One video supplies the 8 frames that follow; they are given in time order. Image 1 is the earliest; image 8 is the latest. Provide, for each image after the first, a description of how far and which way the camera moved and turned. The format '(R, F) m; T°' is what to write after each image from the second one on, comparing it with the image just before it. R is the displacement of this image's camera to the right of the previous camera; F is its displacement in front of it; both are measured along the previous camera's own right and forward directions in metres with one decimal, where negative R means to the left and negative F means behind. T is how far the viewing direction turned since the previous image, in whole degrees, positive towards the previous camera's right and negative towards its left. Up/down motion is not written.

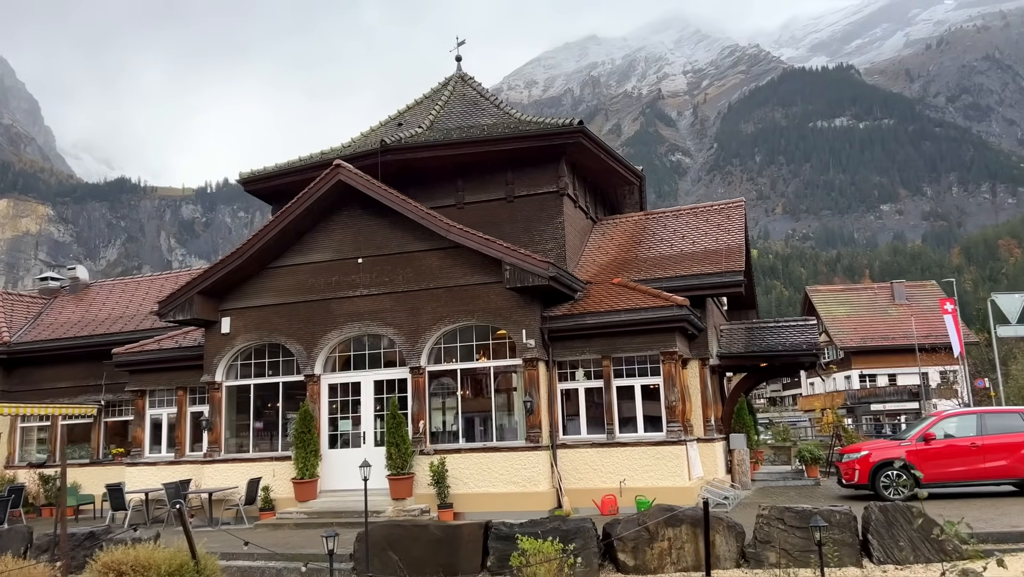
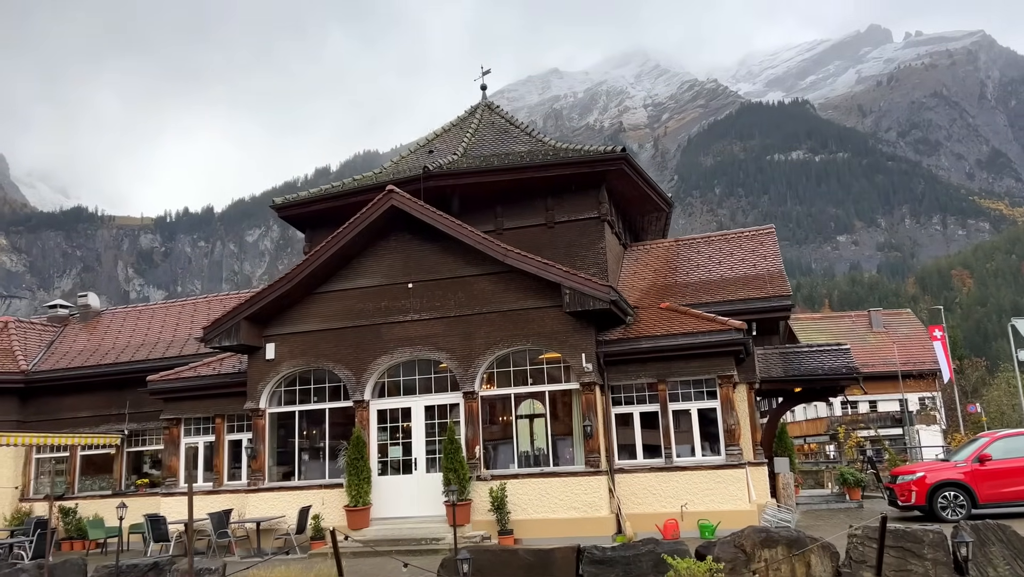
(-1.7, 0.0) m; +3°
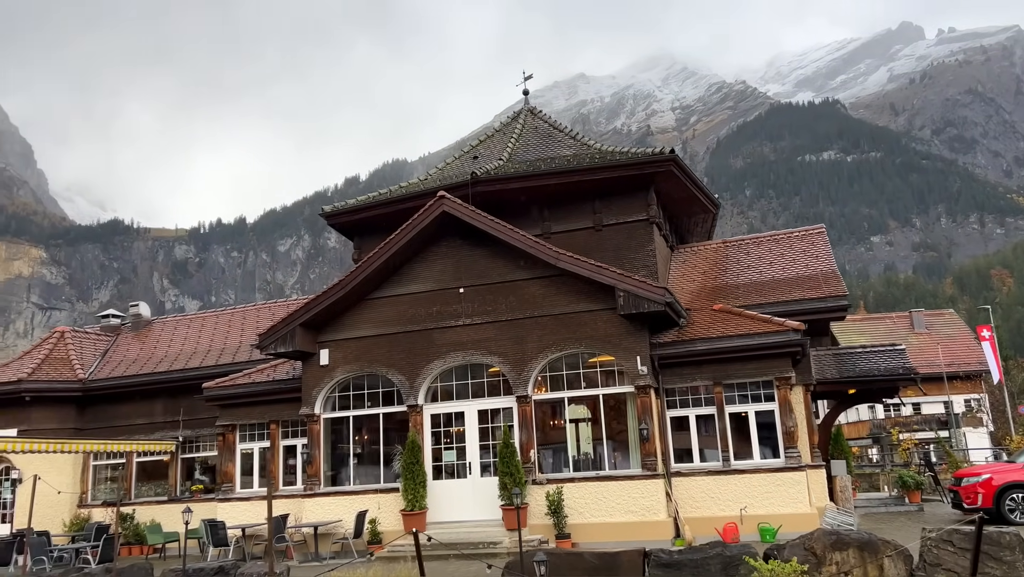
(-0.5, 0.0) m; -2°
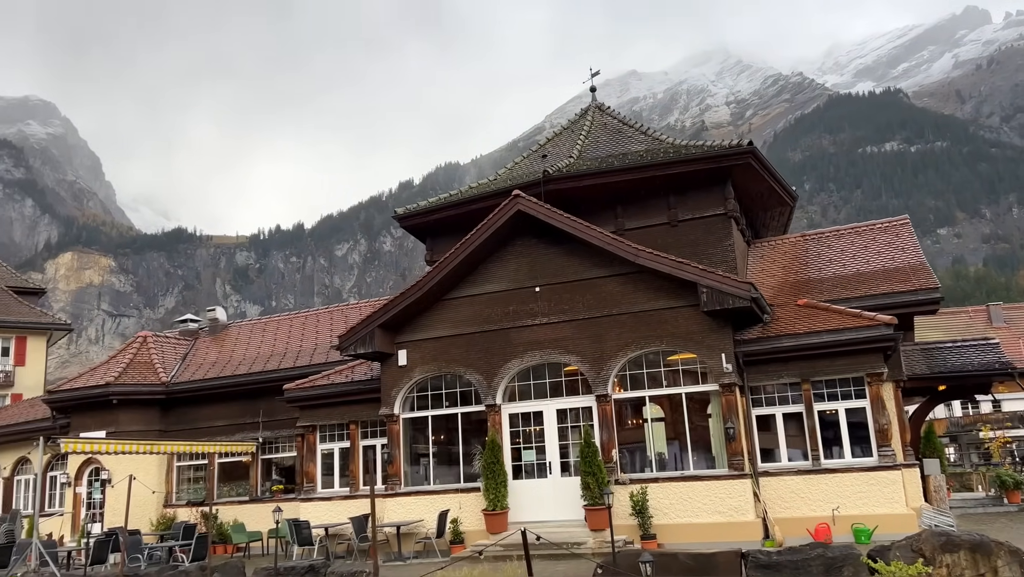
(-0.5, +0.1) m; -4°
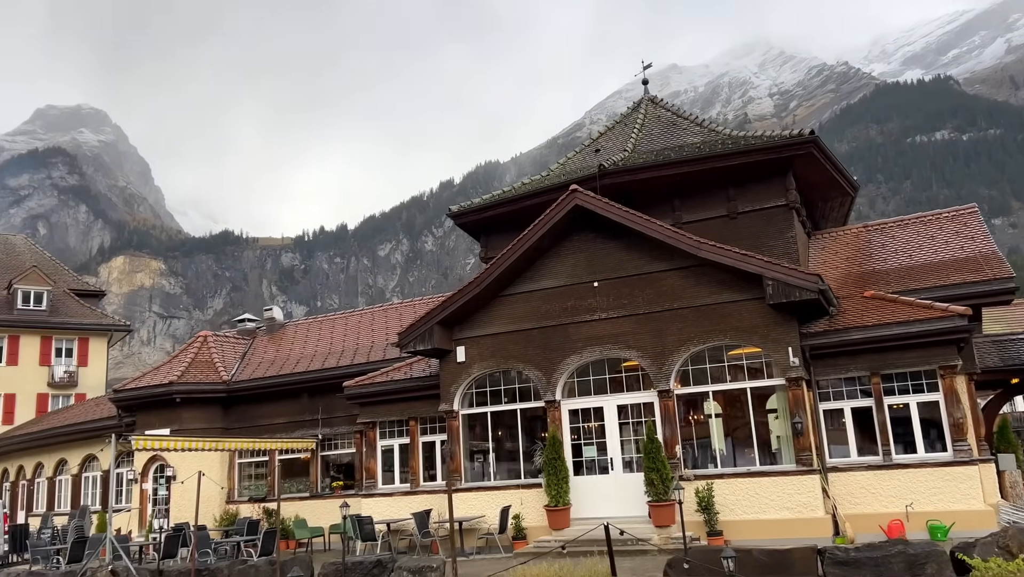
(-0.3, 0.0) m; -3°
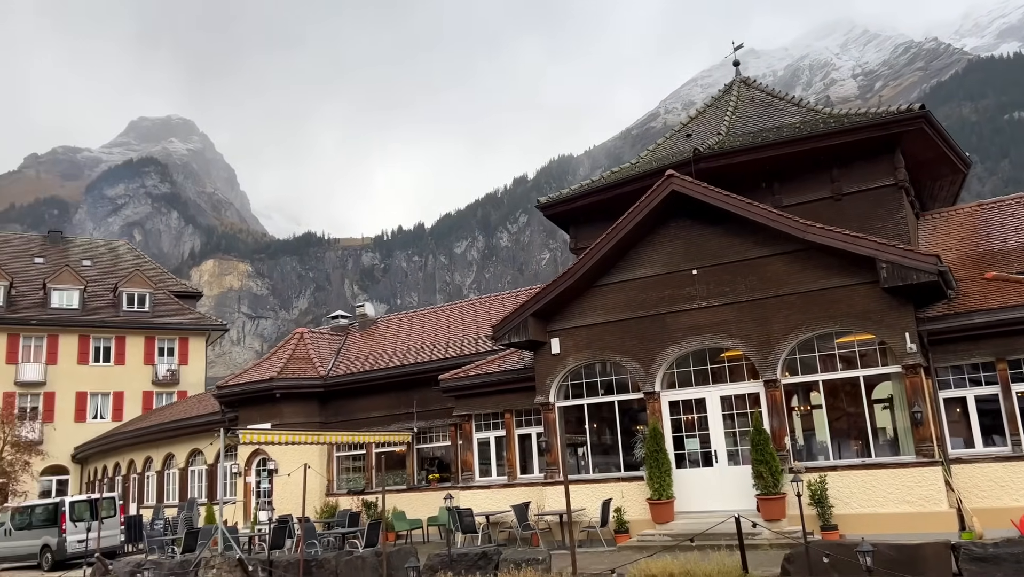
(-0.4, +0.1) m; -6°
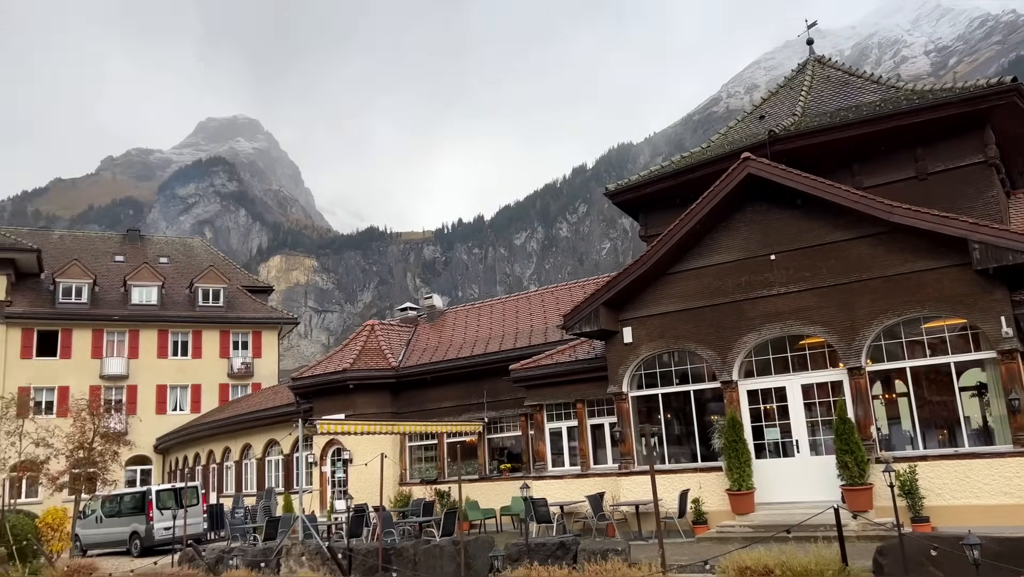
(-0.2, 0.0) m; -5°
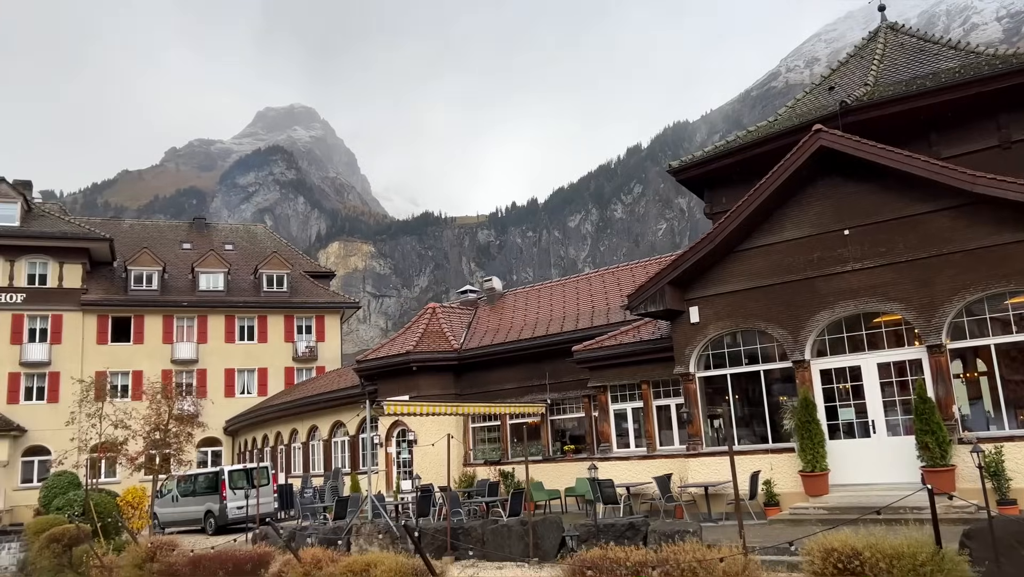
(-0.2, 0.0) m; -4°
